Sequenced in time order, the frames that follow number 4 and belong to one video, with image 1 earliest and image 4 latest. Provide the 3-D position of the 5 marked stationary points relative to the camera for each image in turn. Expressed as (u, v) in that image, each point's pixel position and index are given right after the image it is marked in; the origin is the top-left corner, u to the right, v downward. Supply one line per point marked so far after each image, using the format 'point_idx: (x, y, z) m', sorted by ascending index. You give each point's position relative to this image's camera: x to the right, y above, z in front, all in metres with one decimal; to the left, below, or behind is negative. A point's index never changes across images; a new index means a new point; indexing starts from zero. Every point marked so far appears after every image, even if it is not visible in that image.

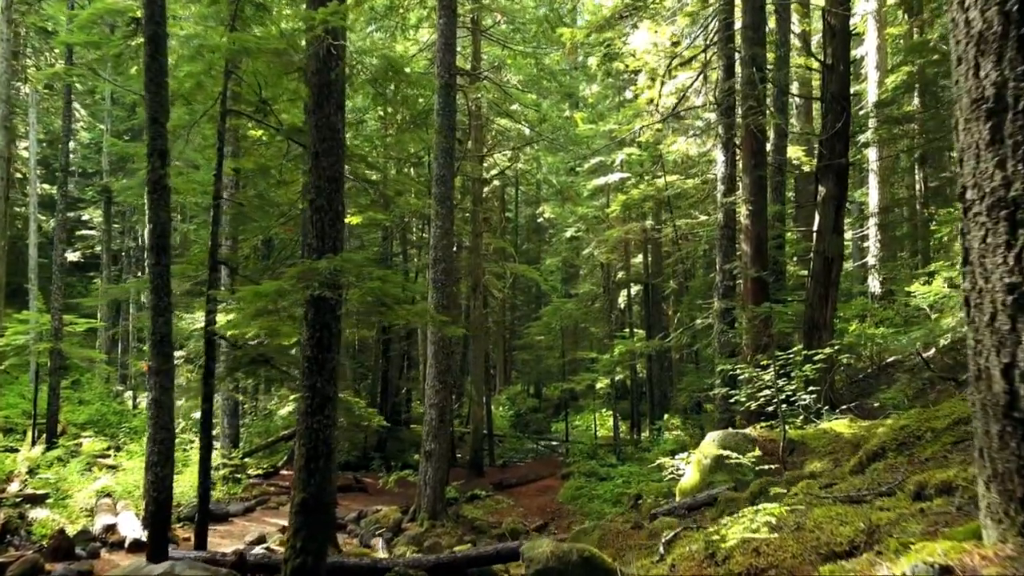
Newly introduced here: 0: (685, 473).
0: (+1.8, -1.9, +8.1) m
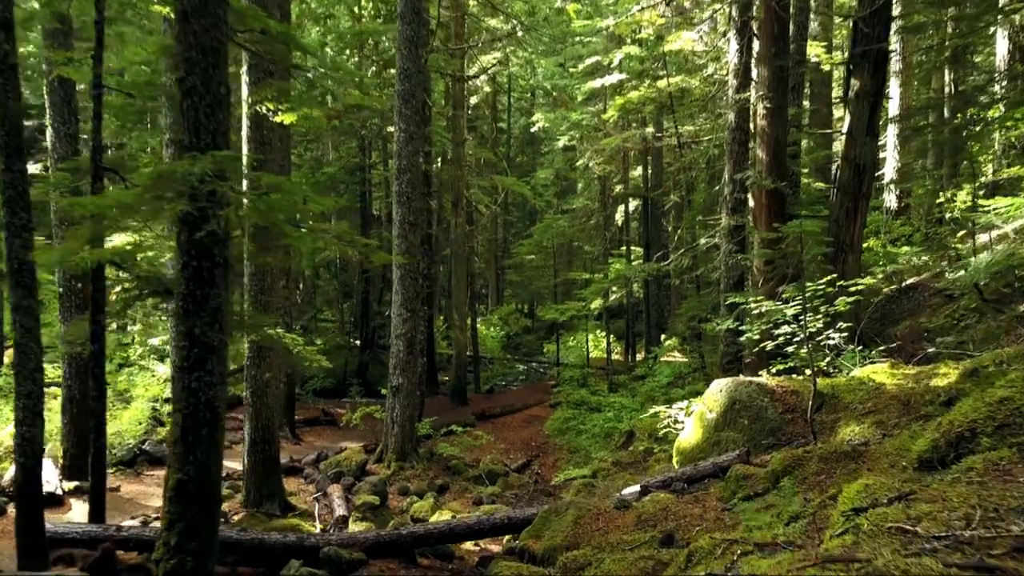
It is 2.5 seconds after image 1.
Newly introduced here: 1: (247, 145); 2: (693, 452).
0: (+1.5, -1.2, +6.6) m
1: (-2.9, +1.6, +8.5) m
2: (+1.4, -1.3, +6.1) m
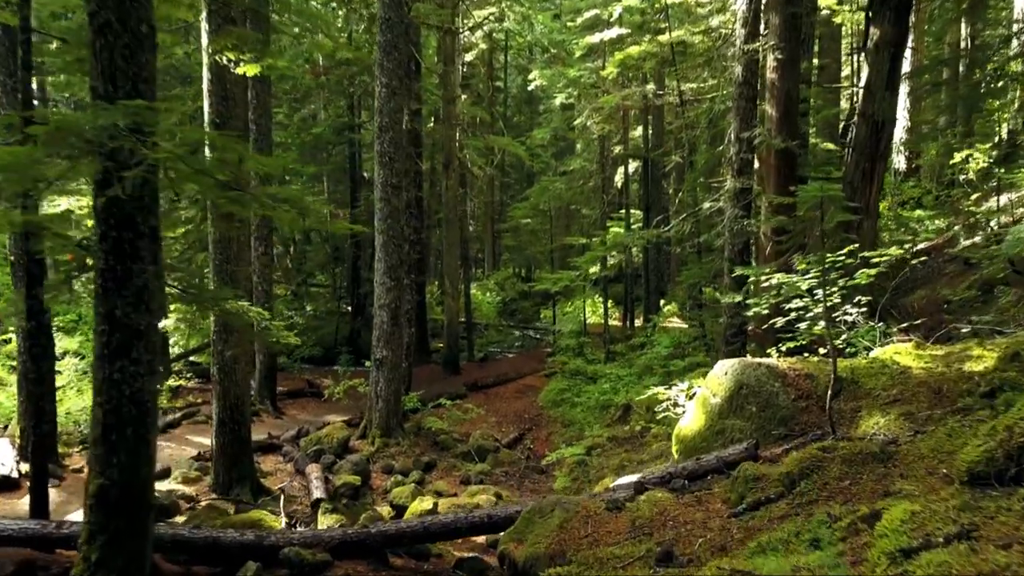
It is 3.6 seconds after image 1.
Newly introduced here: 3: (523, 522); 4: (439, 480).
0: (+1.3, -1.0, +6.0) m
1: (-3.0, +1.9, +7.8) m
2: (+1.3, -1.1, +5.5) m
3: (+0.1, -1.5, +4.8) m
4: (-0.9, -2.4, +9.9) m
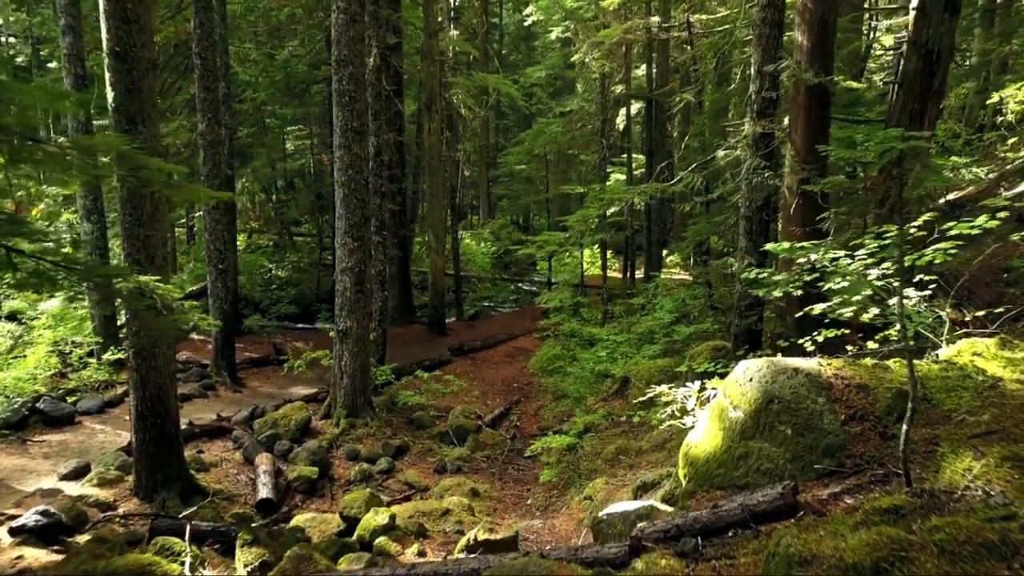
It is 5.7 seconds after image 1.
0: (+1.1, -0.8, +4.7) m
1: (-3.3, +2.1, +6.3) m
2: (+1.1, -1.0, +4.3) m
3: (-0.2, -1.4, +3.6) m
4: (-1.1, -2.0, +8.7) m
